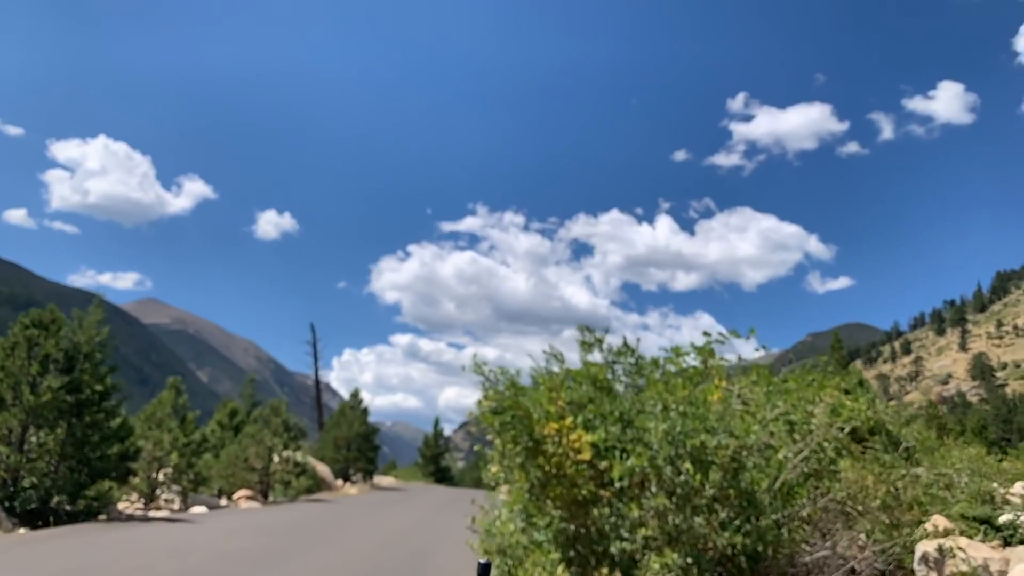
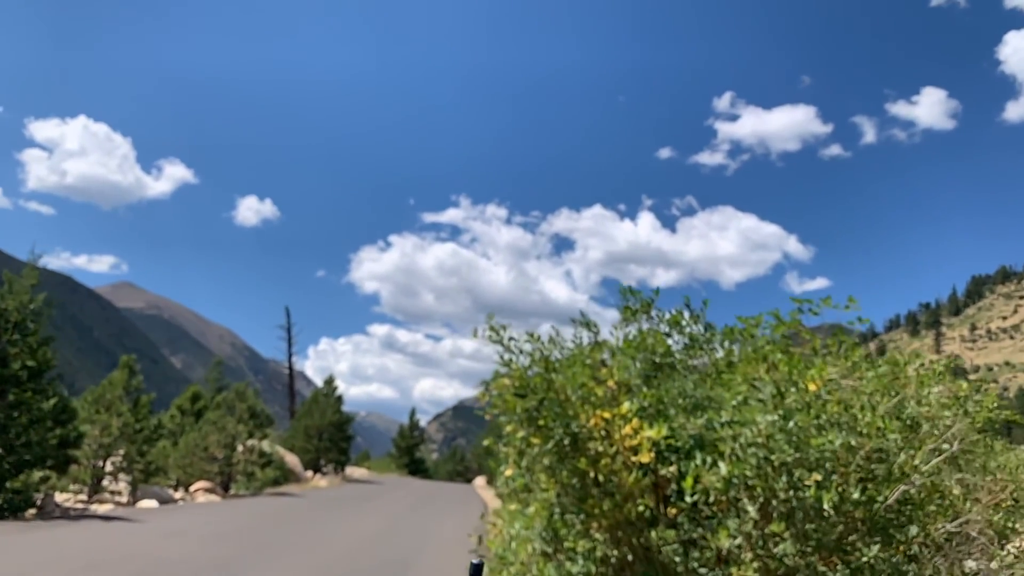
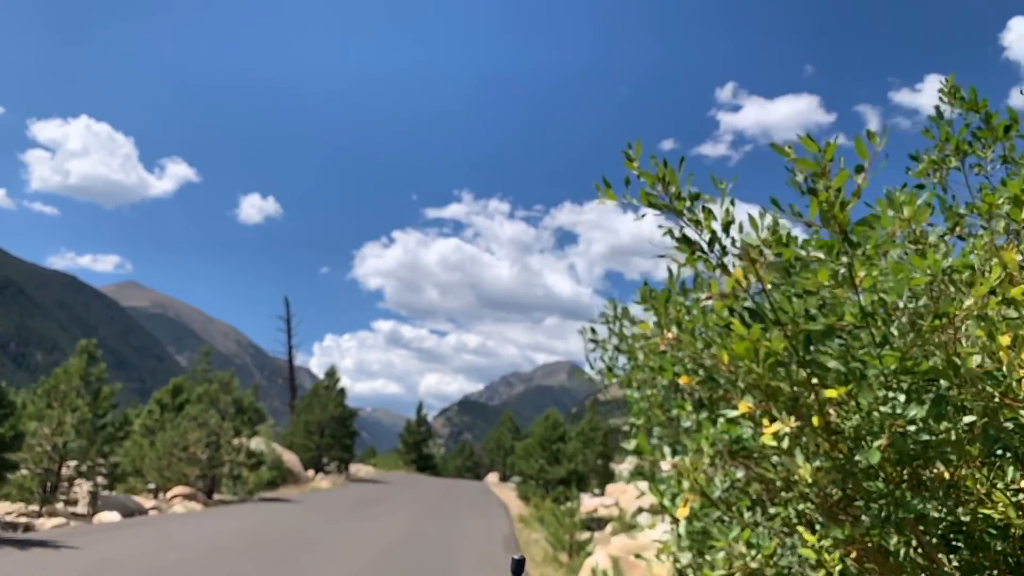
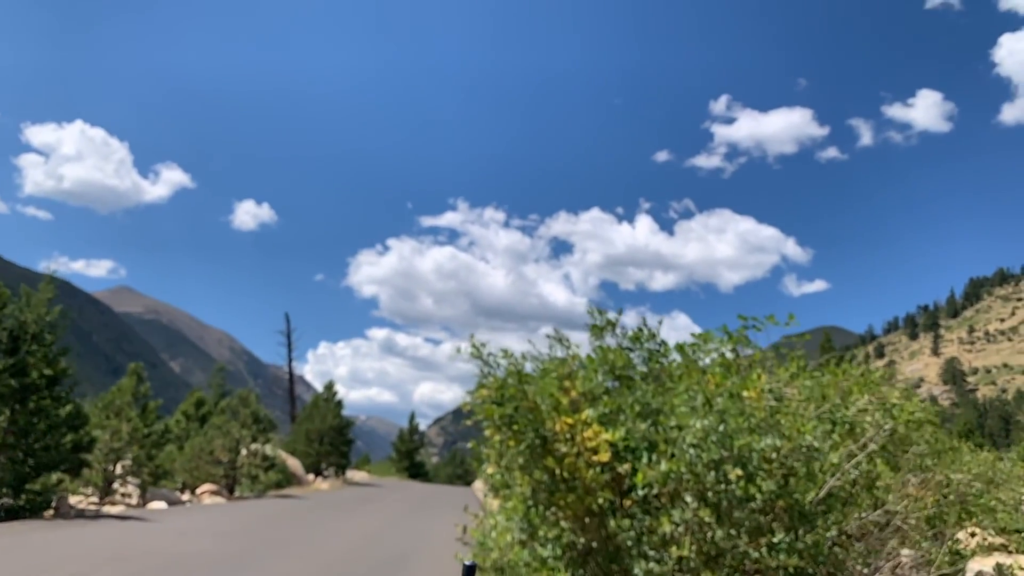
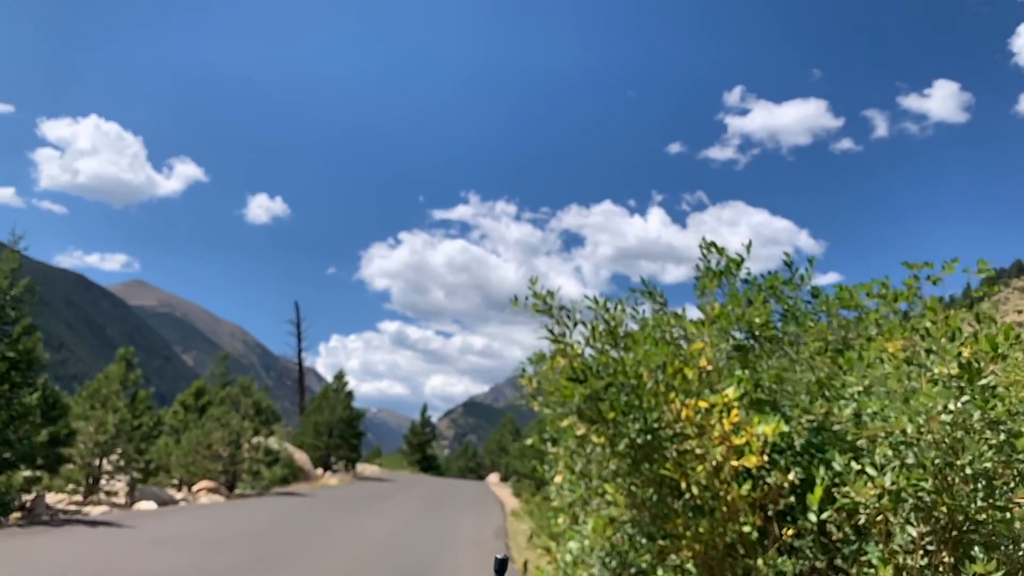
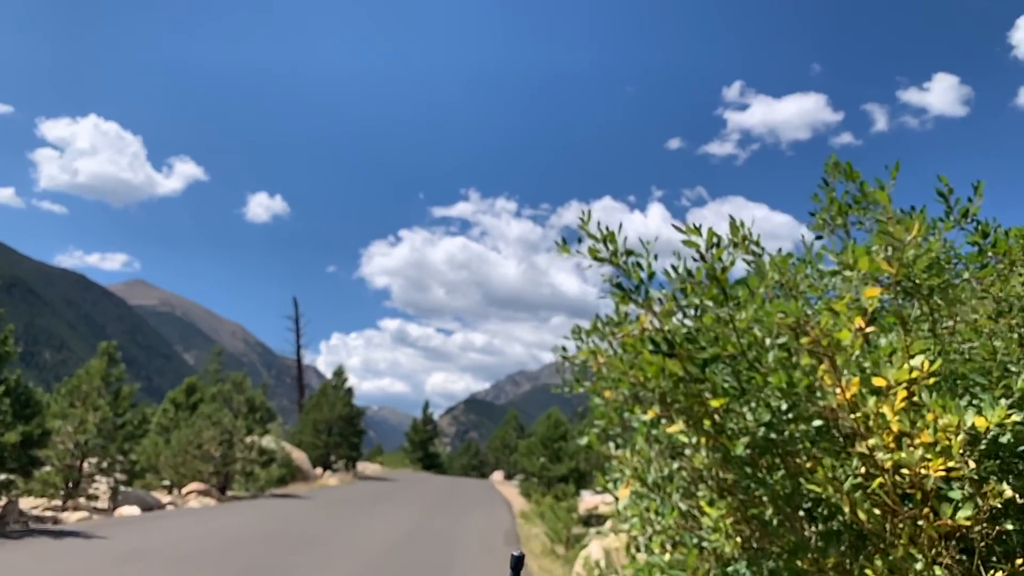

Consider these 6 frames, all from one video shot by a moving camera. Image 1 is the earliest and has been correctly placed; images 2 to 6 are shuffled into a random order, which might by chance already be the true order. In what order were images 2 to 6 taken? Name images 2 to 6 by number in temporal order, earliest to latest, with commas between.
4, 2, 5, 6, 3
